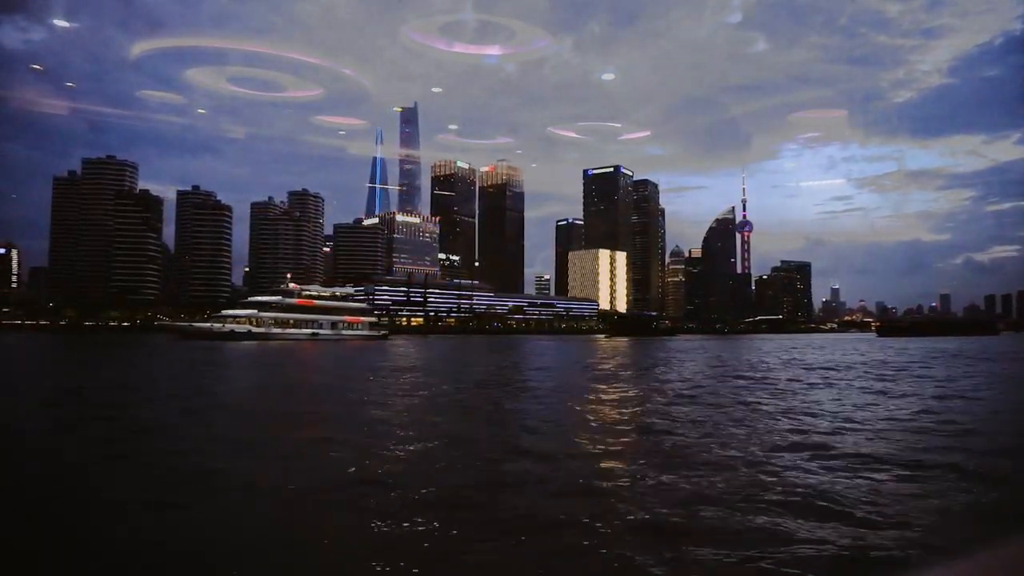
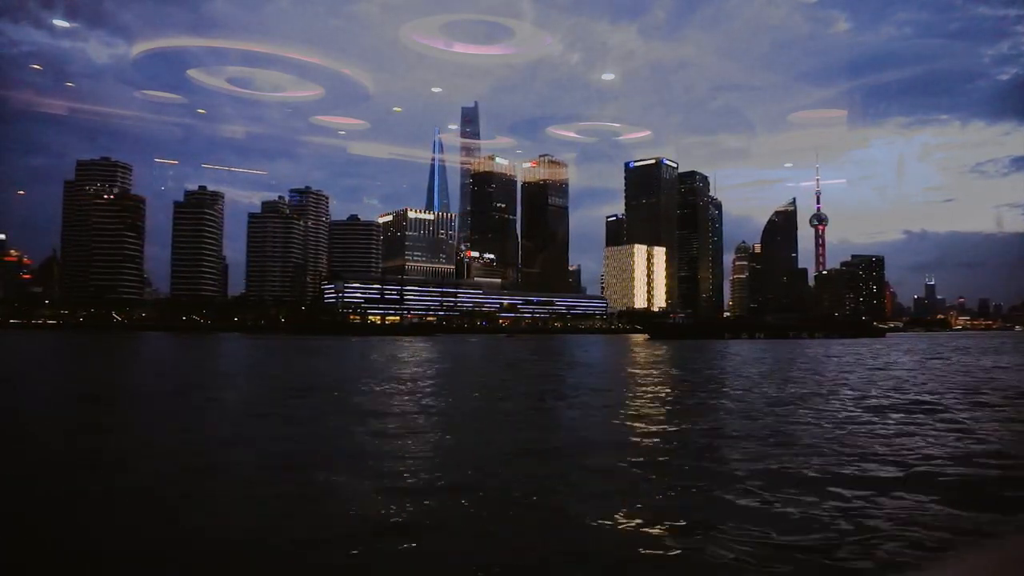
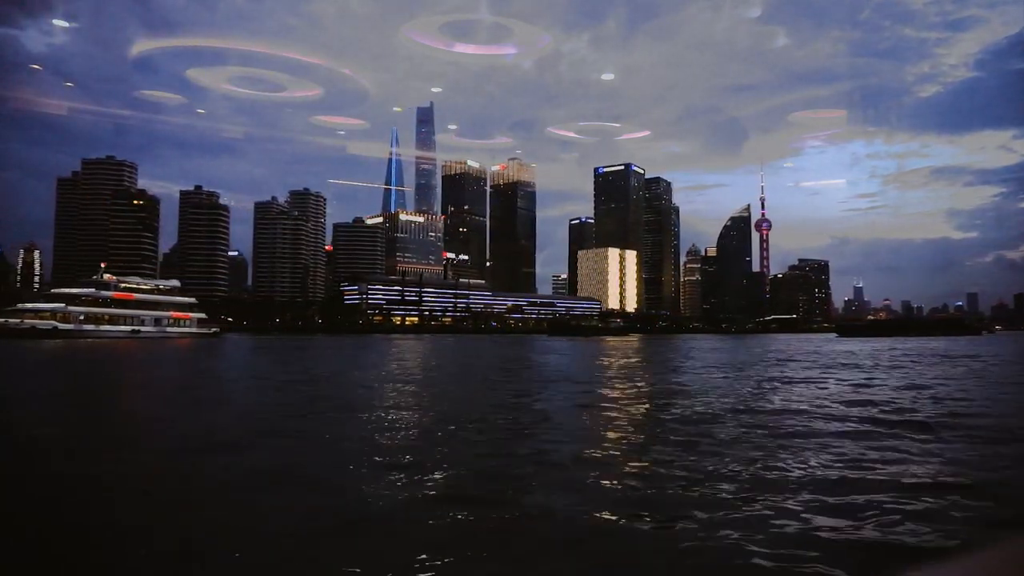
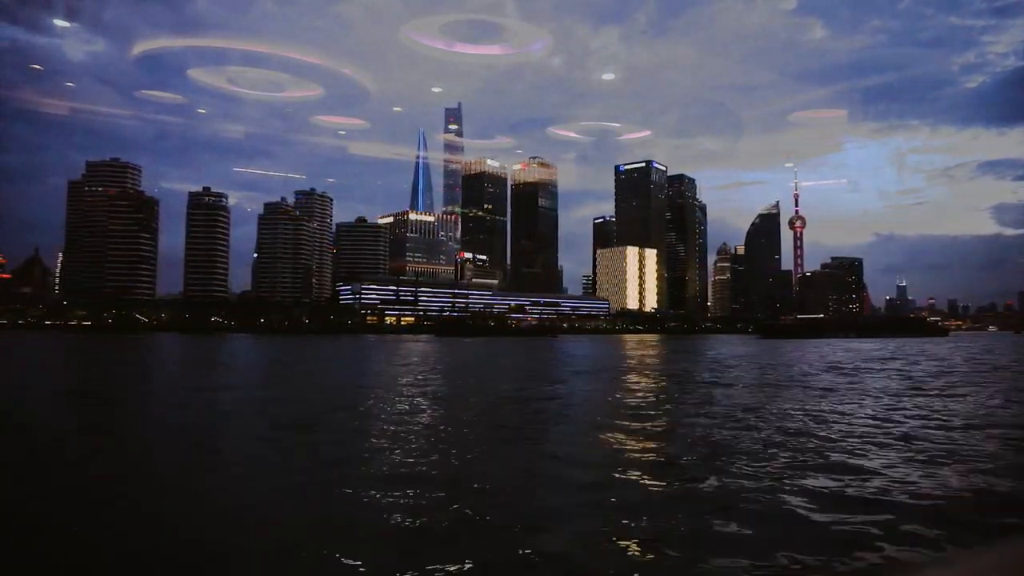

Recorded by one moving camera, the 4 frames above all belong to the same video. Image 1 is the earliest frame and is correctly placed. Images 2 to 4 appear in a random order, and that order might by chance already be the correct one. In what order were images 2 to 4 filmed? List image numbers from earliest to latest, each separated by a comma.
3, 4, 2
